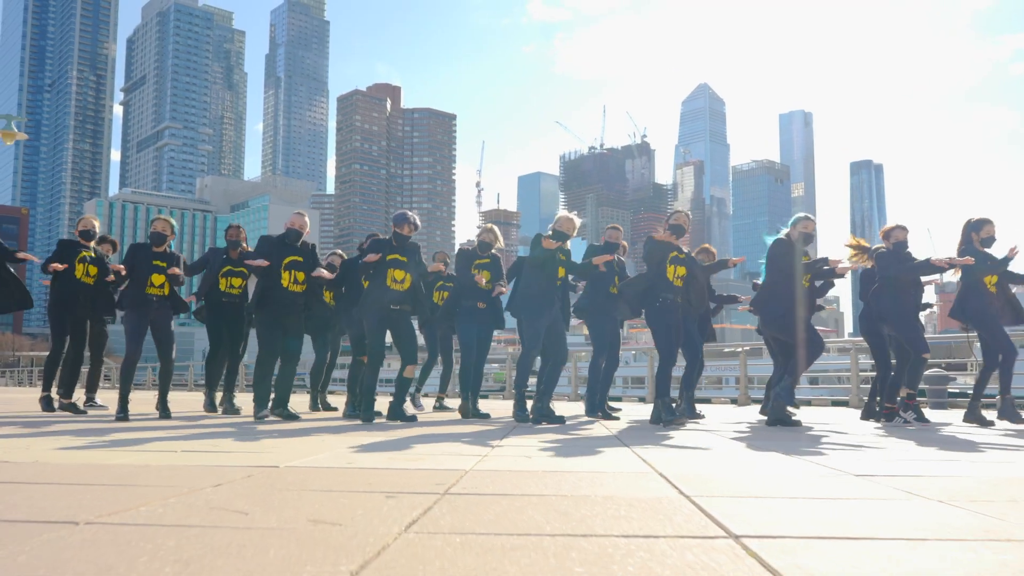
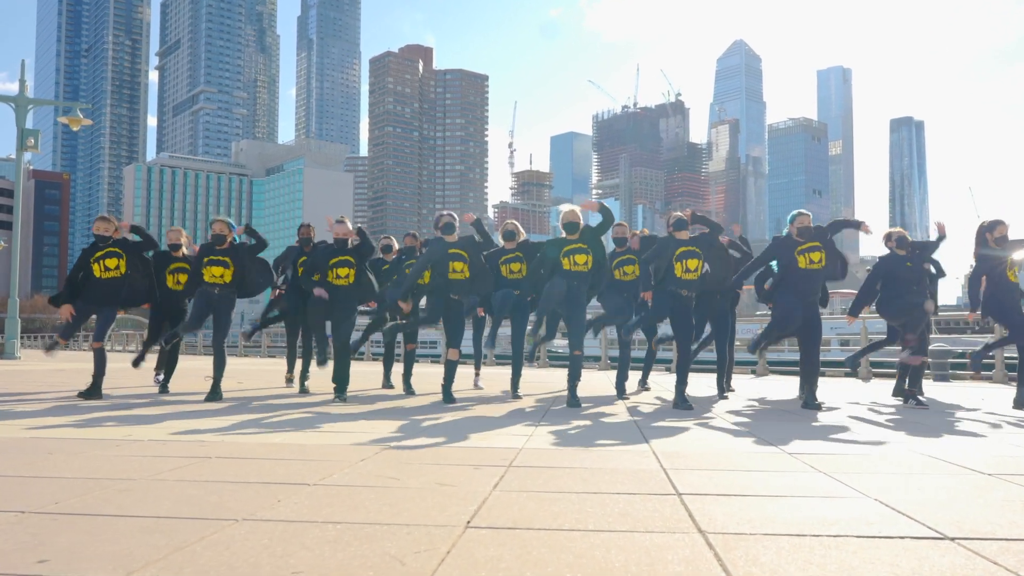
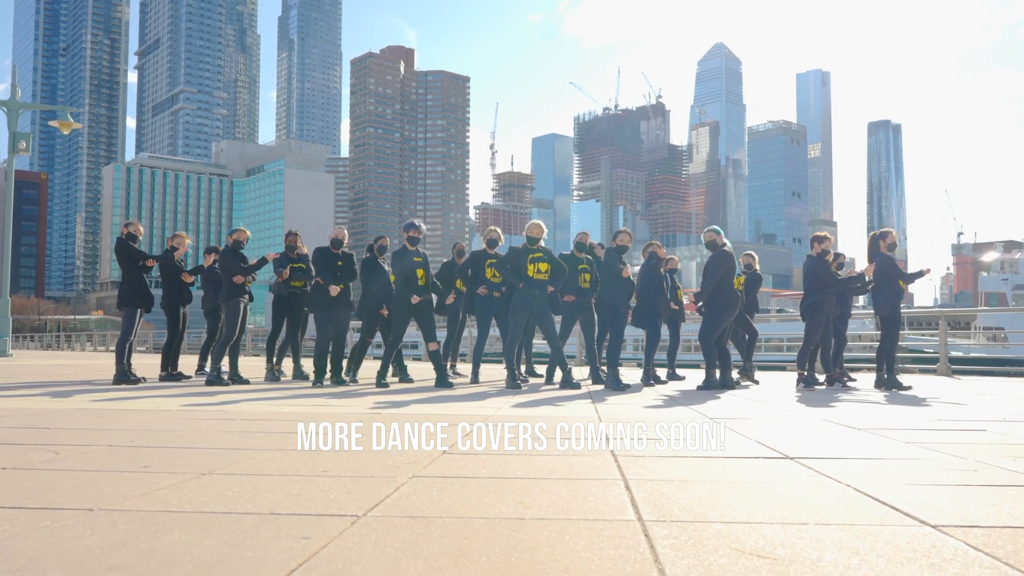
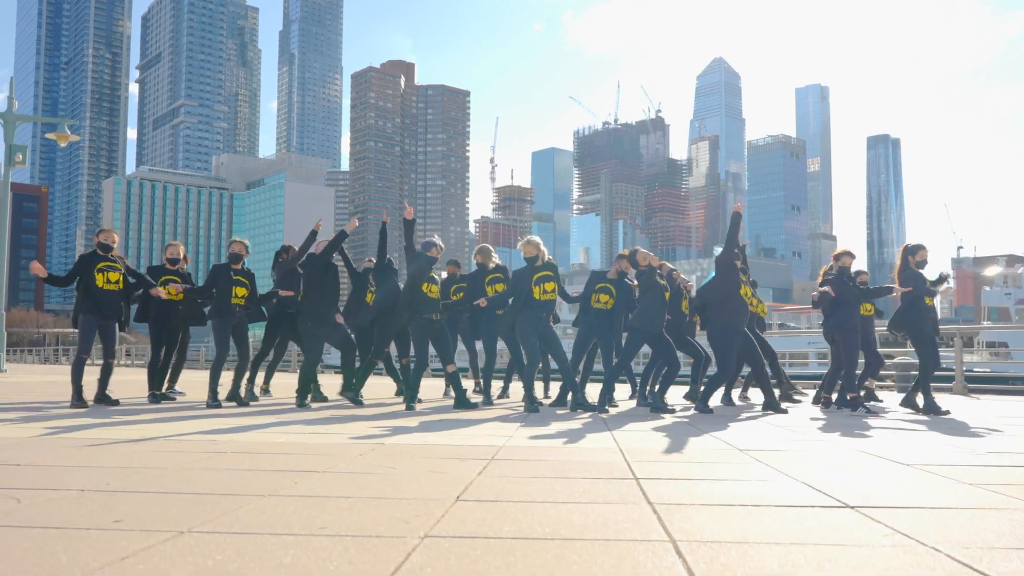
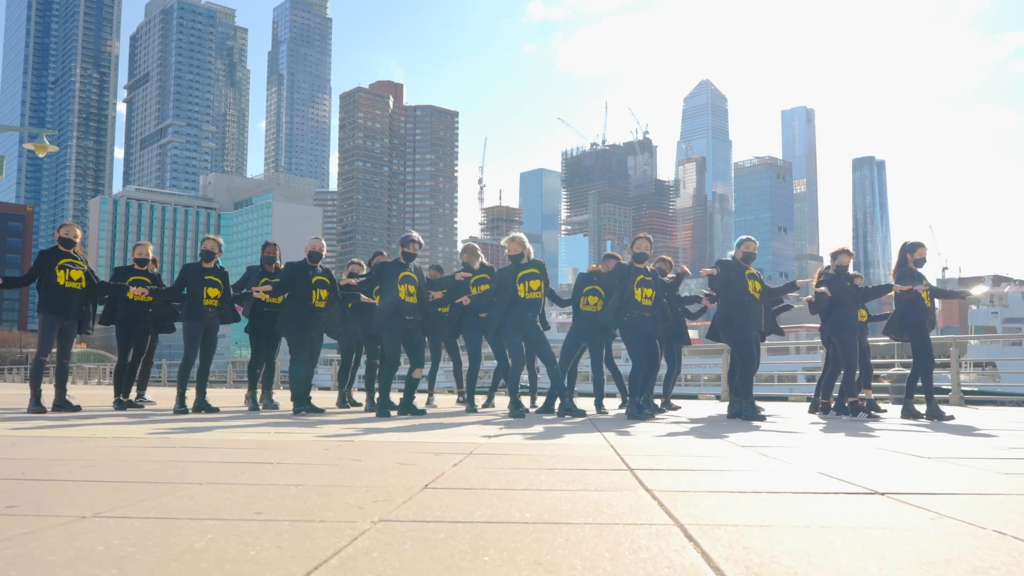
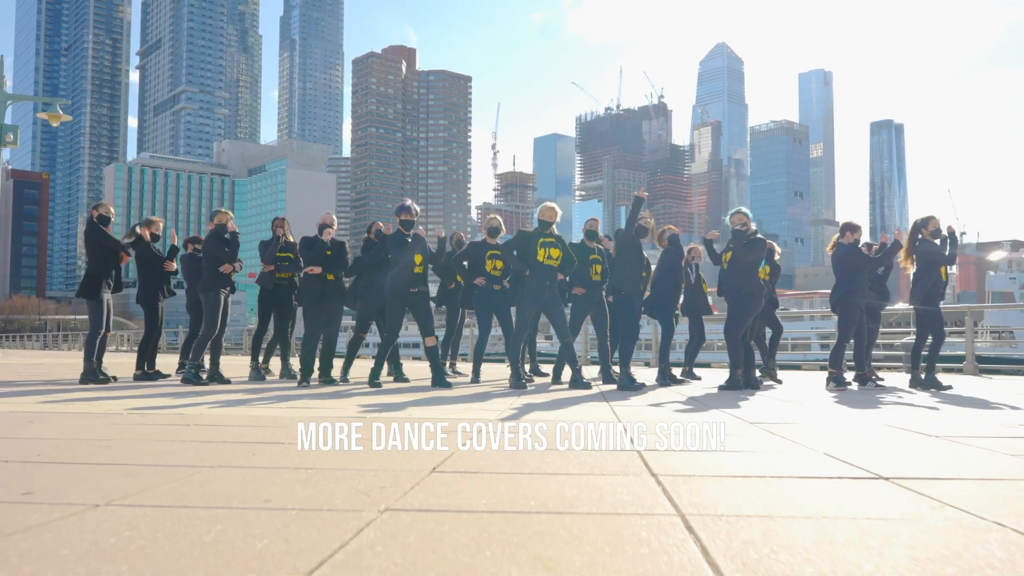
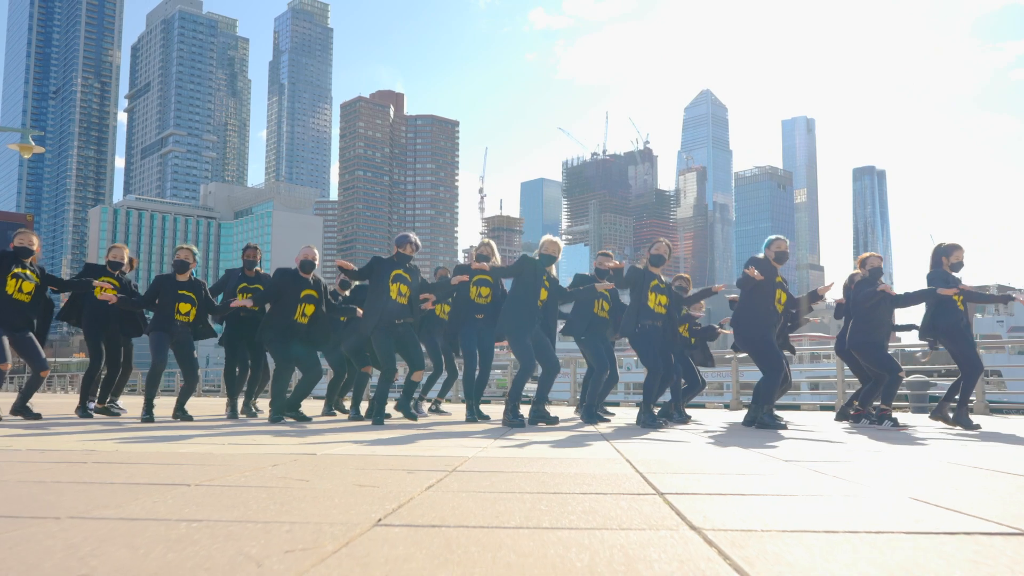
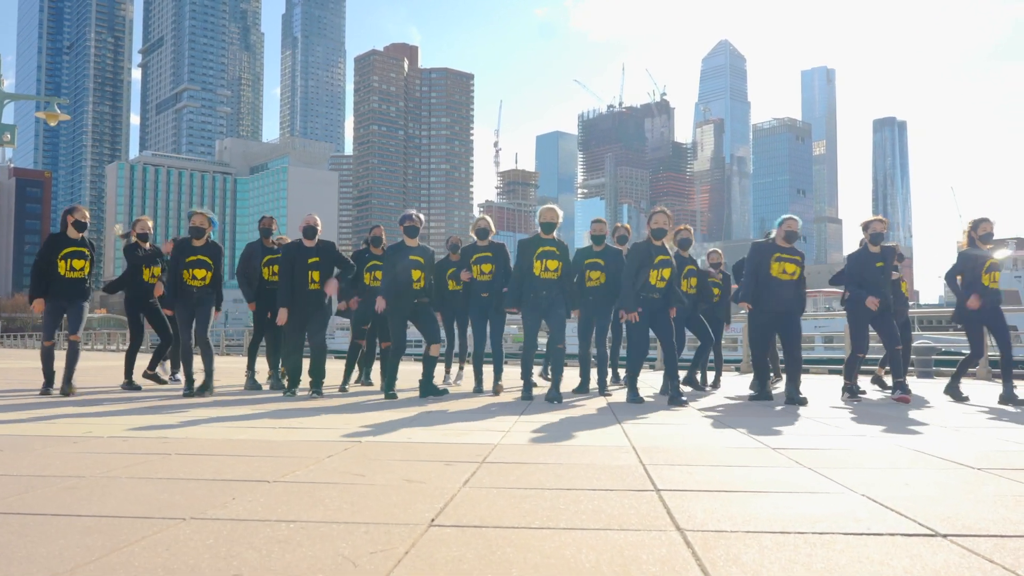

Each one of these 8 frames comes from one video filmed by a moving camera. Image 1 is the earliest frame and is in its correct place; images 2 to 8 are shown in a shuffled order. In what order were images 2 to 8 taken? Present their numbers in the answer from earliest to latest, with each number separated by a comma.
7, 5, 4, 2, 8, 6, 3
